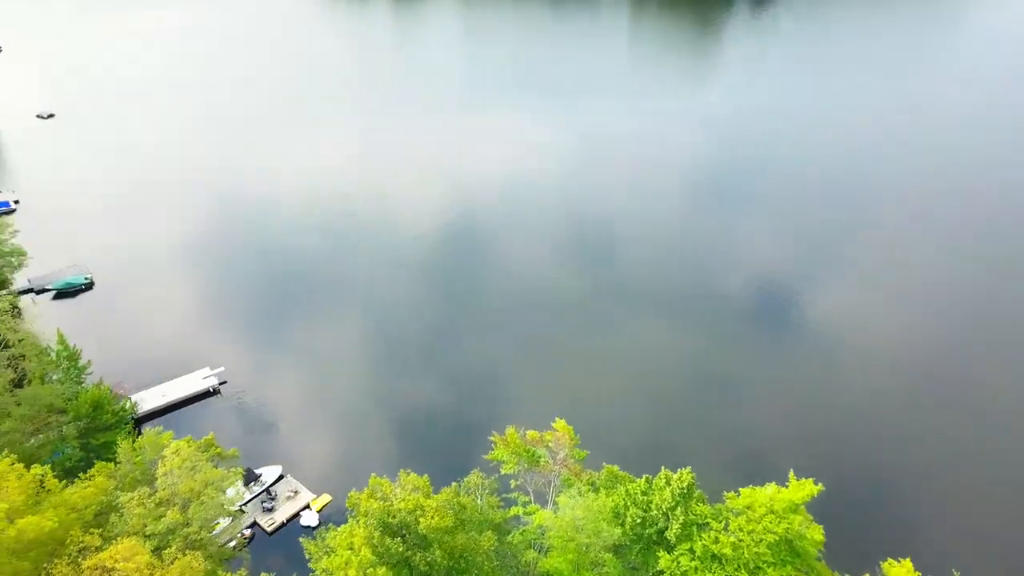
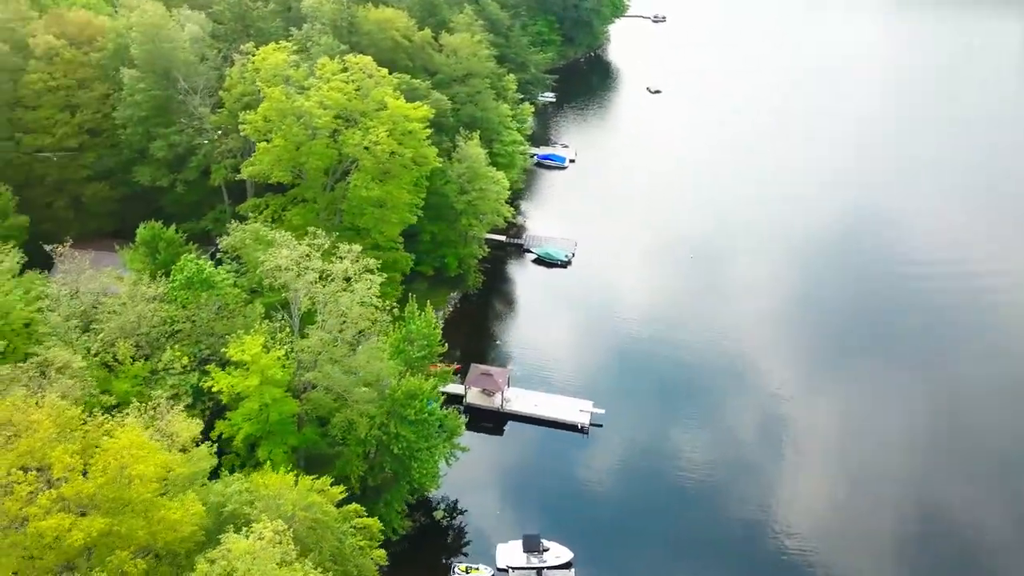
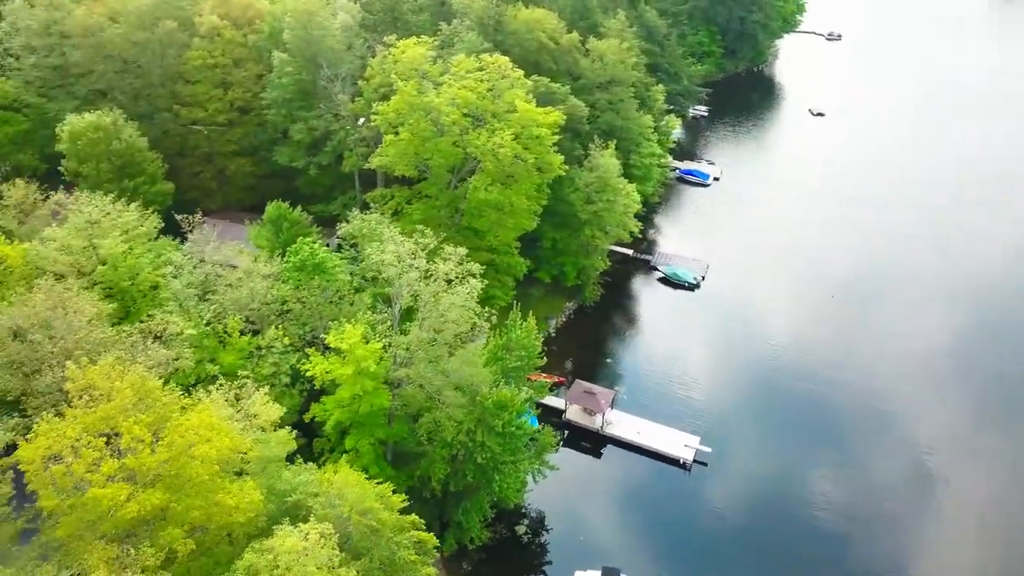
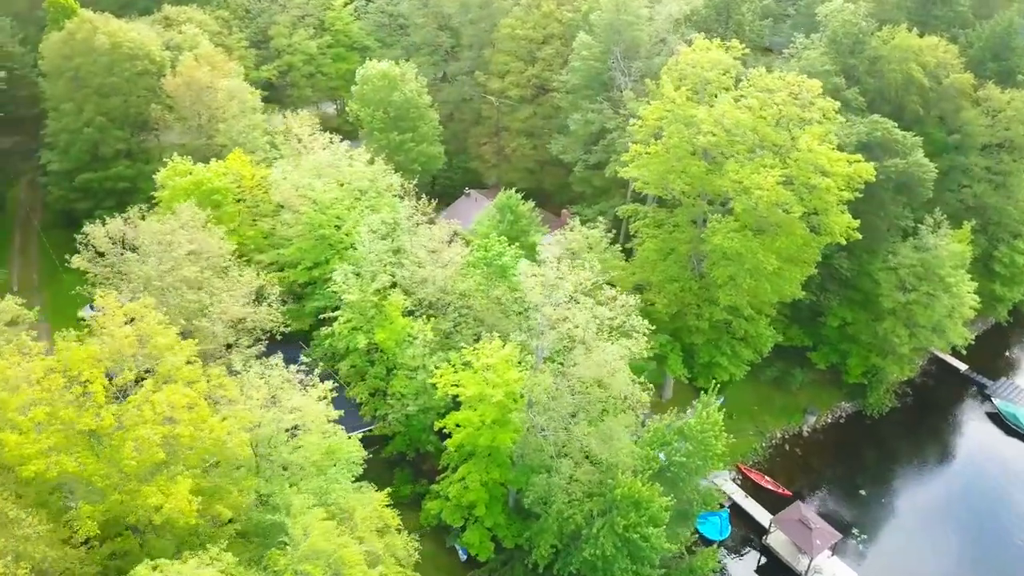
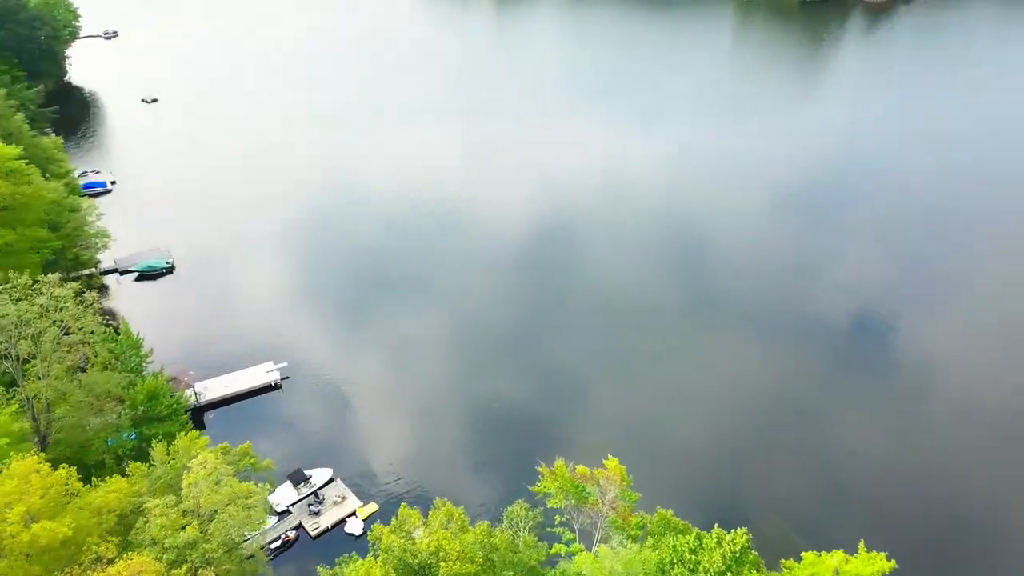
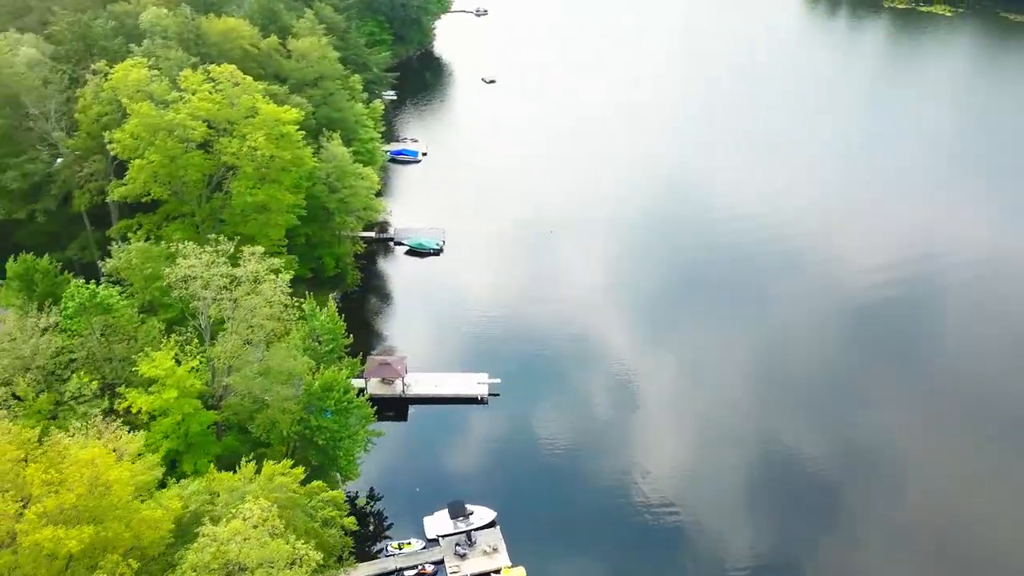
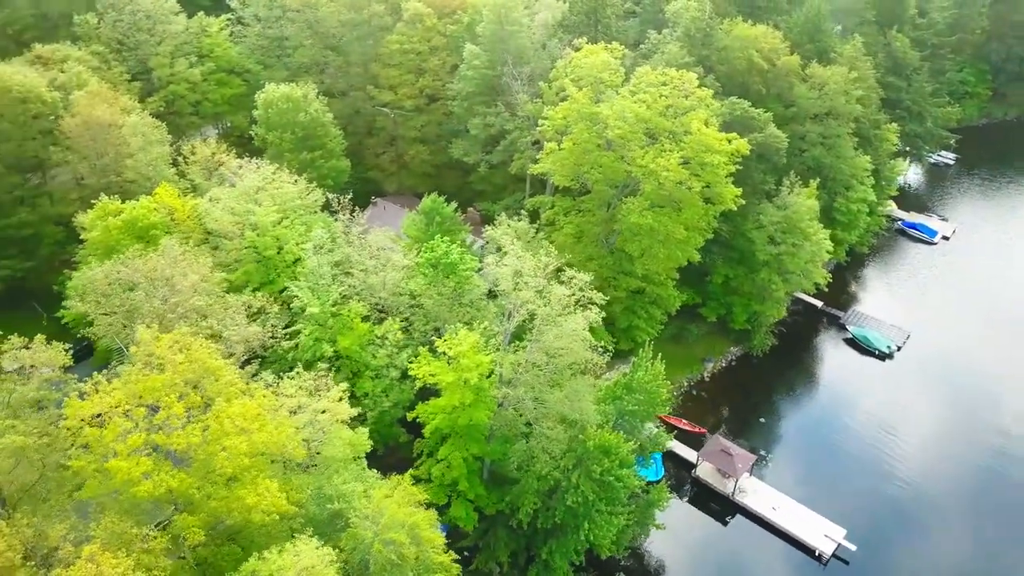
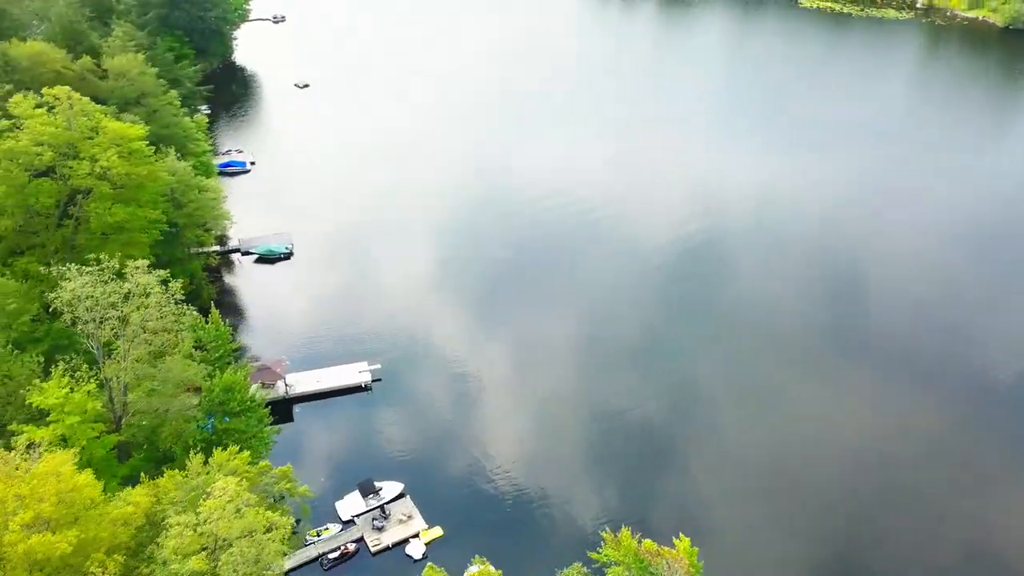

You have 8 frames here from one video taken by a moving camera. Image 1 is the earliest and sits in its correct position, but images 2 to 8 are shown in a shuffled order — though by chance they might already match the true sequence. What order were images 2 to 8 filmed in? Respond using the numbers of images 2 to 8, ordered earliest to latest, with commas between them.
5, 8, 6, 2, 3, 7, 4
